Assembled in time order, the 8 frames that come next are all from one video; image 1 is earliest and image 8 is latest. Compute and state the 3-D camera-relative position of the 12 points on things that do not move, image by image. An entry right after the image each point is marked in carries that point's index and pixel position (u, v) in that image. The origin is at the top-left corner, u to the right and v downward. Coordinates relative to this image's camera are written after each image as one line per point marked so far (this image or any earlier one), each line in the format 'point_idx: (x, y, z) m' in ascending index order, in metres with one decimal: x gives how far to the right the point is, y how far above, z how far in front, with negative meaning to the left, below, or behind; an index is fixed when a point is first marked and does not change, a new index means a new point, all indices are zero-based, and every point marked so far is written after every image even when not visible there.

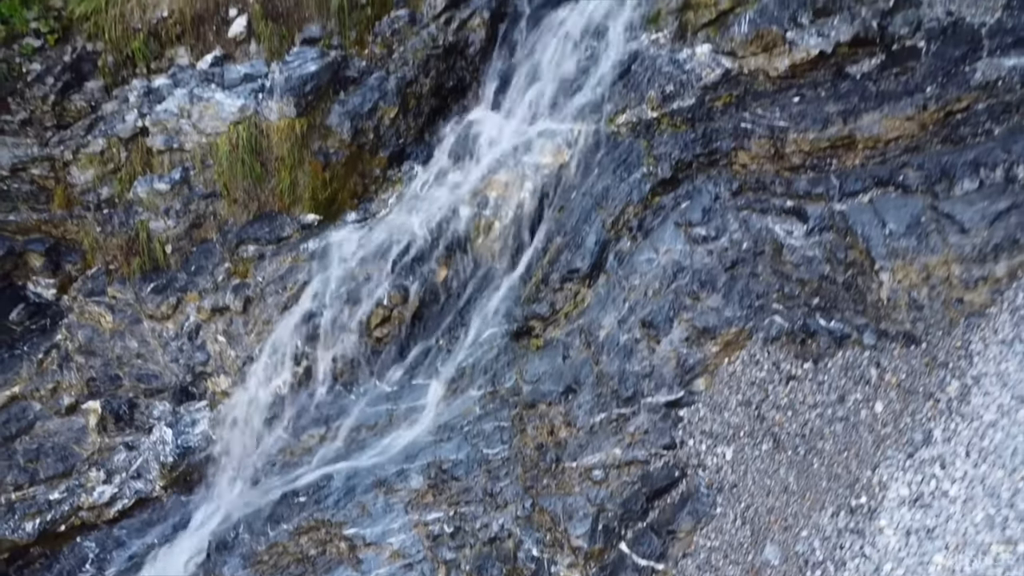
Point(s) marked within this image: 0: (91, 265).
0: (-1.7, +0.1, +3.2) m
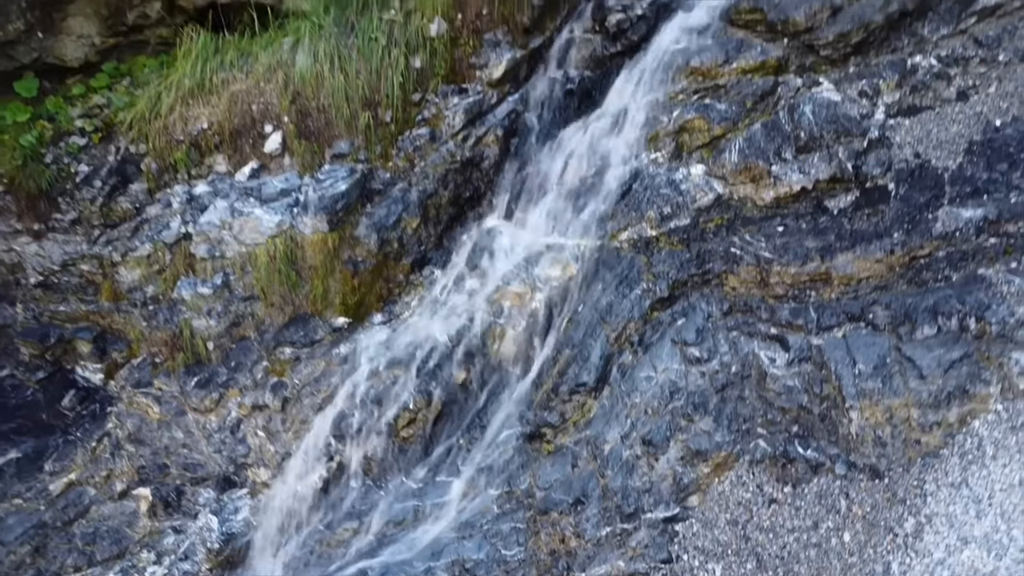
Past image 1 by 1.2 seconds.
0: (-1.6, -0.3, +3.5) m
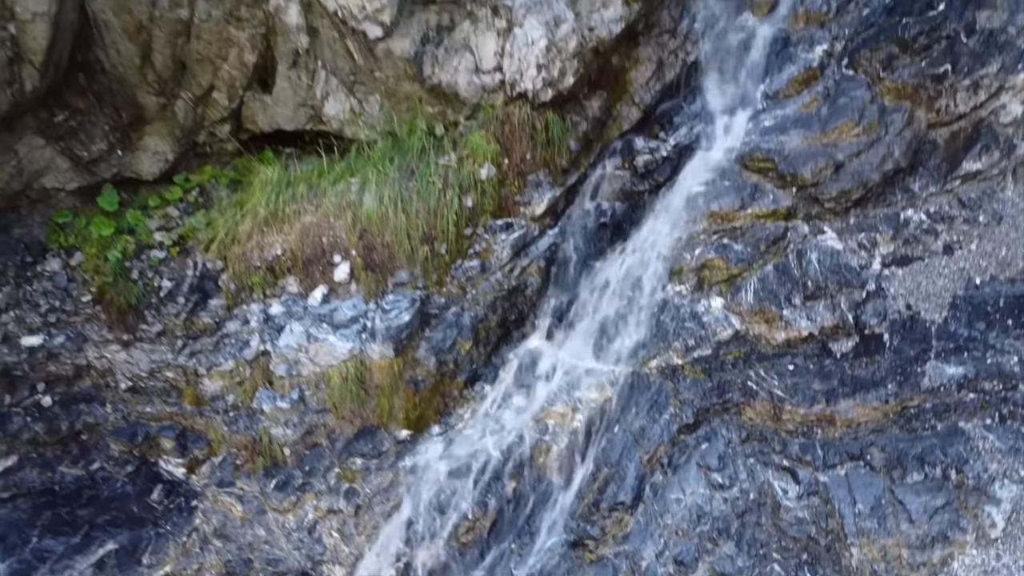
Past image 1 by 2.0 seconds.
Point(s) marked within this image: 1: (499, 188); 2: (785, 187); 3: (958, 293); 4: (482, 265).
0: (-1.4, -0.8, +3.9) m
1: (-0.1, +0.5, +3.9) m
2: (+1.3, +0.5, +3.7) m
3: (+1.8, 0.0, +3.3) m
4: (-0.1, +0.1, +3.9) m
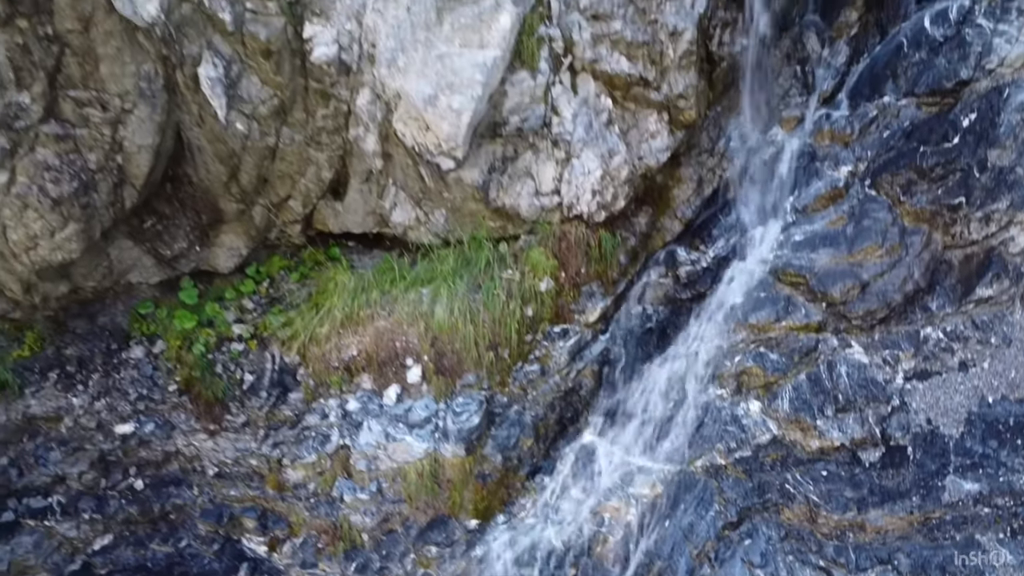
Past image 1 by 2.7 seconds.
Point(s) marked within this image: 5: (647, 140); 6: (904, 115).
0: (-1.1, -1.3, +4.4) m
1: (+0.2, -0.1, +4.3) m
2: (+1.6, -0.1, +4.1) m
3: (+2.1, -0.6, +3.7) m
4: (+0.2, -0.4, +4.3) m
5: (+0.7, +0.8, +4.2) m
6: (+2.1, +0.9, +4.3) m
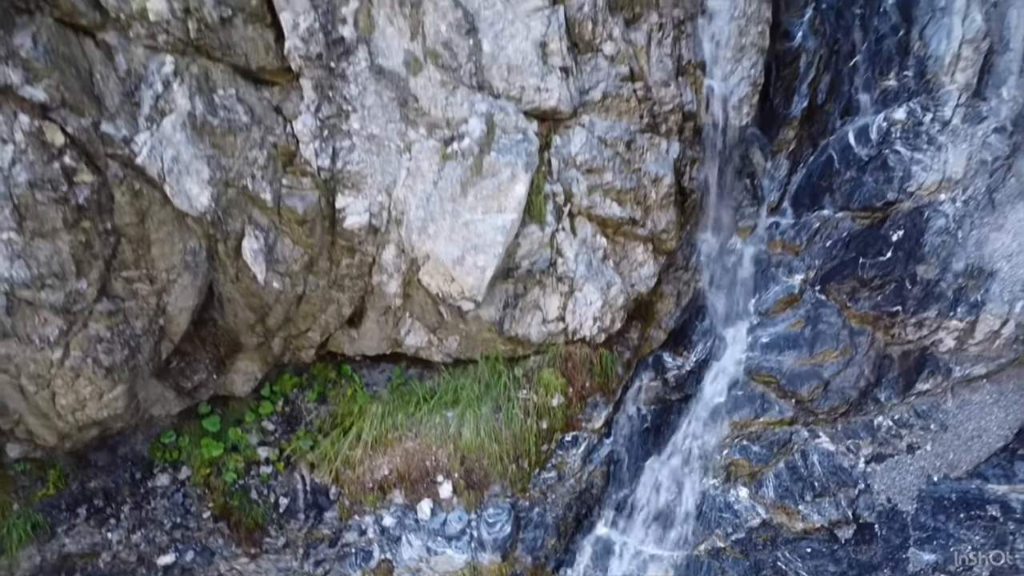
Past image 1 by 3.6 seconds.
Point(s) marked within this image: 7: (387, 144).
0: (-1.0, -2.1, +4.8) m
1: (+0.3, -0.7, +4.9) m
2: (+1.7, -0.7, +4.8) m
3: (+2.3, -1.1, +4.5) m
4: (+0.3, -1.1, +4.8) m
5: (+0.8, +0.1, +4.8) m
6: (+2.1, +0.4, +5.1) m
7: (-0.6, +0.7, +4.2) m
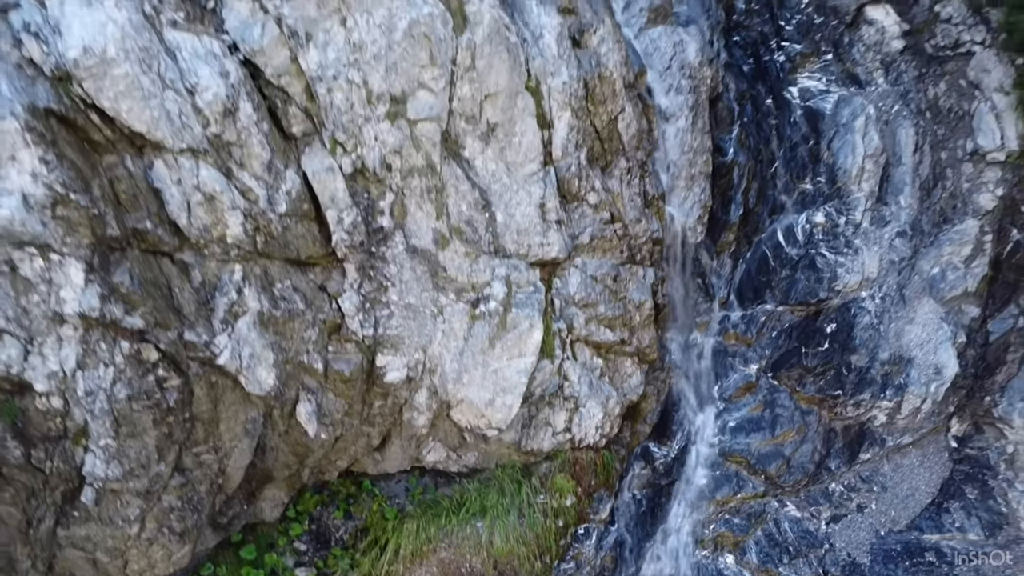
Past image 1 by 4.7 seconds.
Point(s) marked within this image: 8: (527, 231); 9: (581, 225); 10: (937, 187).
0: (-0.7, -3.0, +5.3) m
1: (+0.4, -1.5, +5.6) m
2: (+1.8, -1.3, +5.8) m
3: (+2.5, -1.7, +5.5) m
4: (+0.4, -1.9, +5.6) m
5: (+0.8, -0.6, +5.6) m
6: (+2.1, -0.3, +6.1) m
7: (-0.5, -0.1, +4.8) m
8: (+0.1, +0.4, +5.0) m
9: (+0.5, +0.4, +5.3) m
10: (+3.2, +0.8, +6.0) m
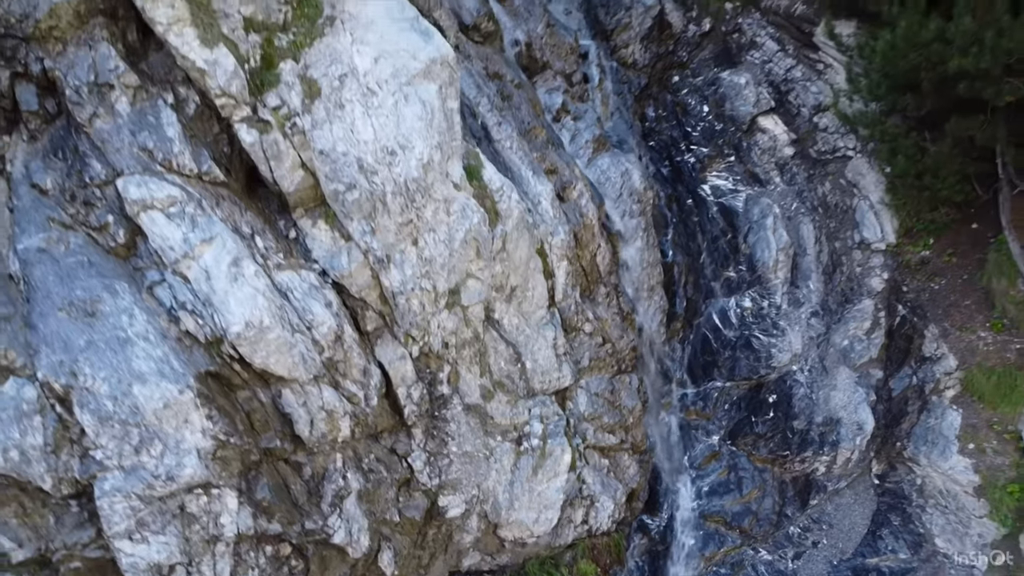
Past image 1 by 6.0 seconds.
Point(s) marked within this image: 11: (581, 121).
0: (-0.2, -4.0, +6.2) m
1: (+0.7, -2.4, +6.6) m
2: (+1.9, -2.1, +7.0) m
3: (+2.7, -2.4, +6.9) m
4: (+0.7, -2.8, +6.6) m
5: (+0.9, -1.5, +6.7) m
6: (+2.0, -1.0, +7.4) m
7: (-0.3, -1.1, +5.6) m
8: (+0.3, -0.6, +5.9) m
9: (+0.5, -0.5, +6.3) m
10: (+3.0, +0.2, +7.5) m
11: (+0.7, +1.6, +7.8) m
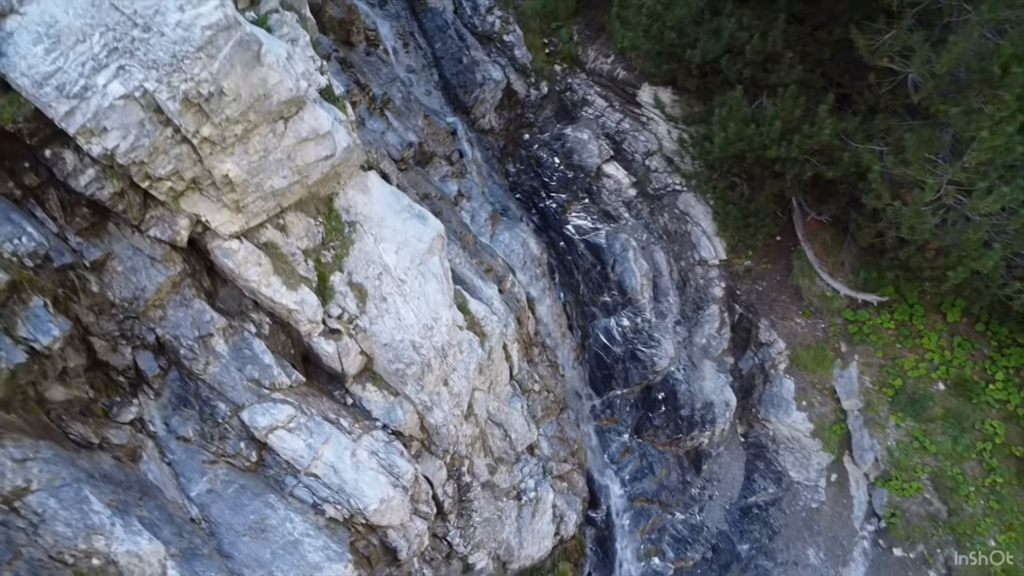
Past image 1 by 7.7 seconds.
0: (+0.2, -4.8, +7.9) m
1: (+0.6, -3.0, +8.4) m
2: (+1.6, -2.4, +9.1) m
3: (+2.4, -2.6, +9.3) m
4: (+0.7, -3.4, +8.4) m
5: (+0.7, -2.1, +8.5) m
6: (+1.4, -1.3, +9.4) m
7: (-0.2, -2.0, +7.0) m
8: (+0.1, -1.3, +7.4) m
9: (+0.2, -1.2, +7.9) m
10: (+2.1, 0.0, +9.7) m
11: (-0.4, +1.0, +9.1) m
